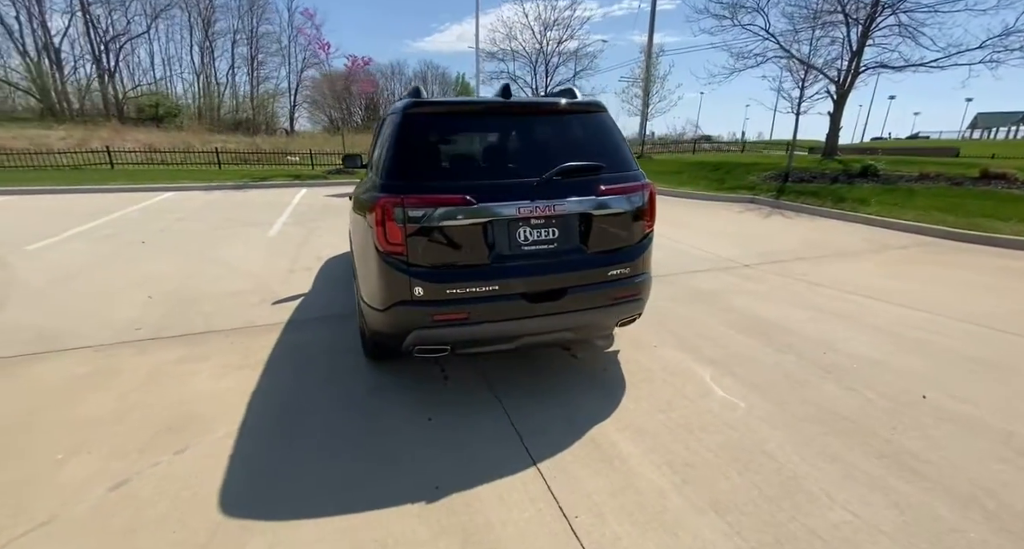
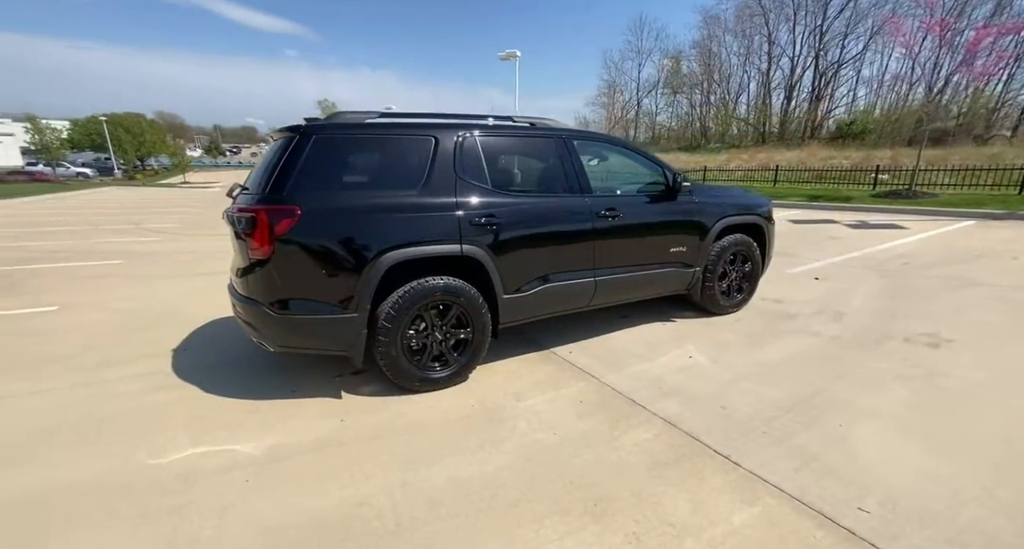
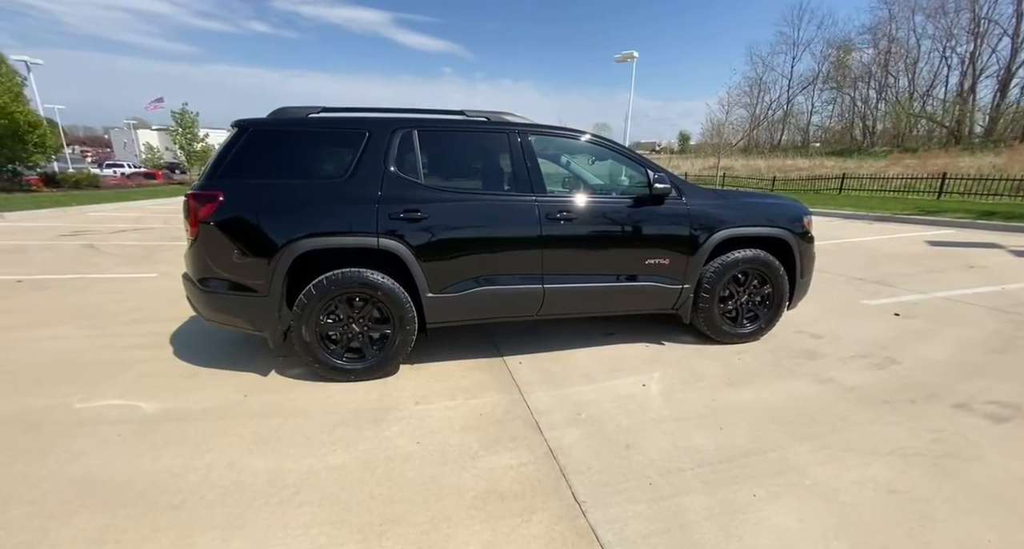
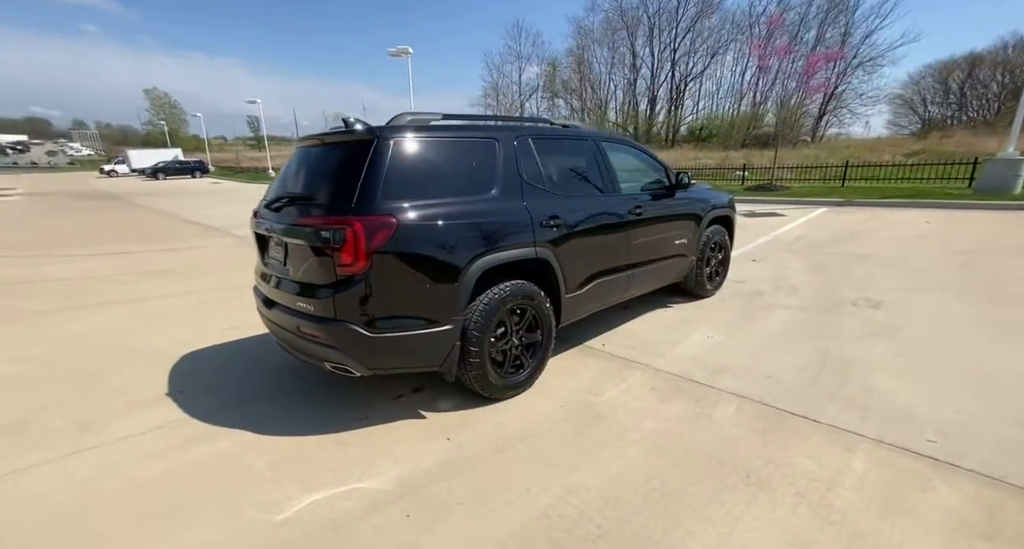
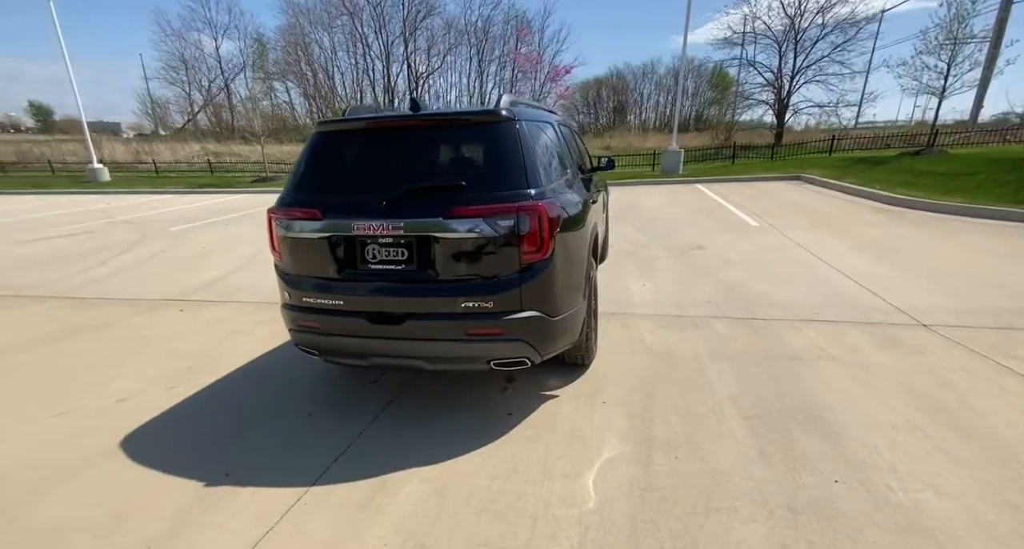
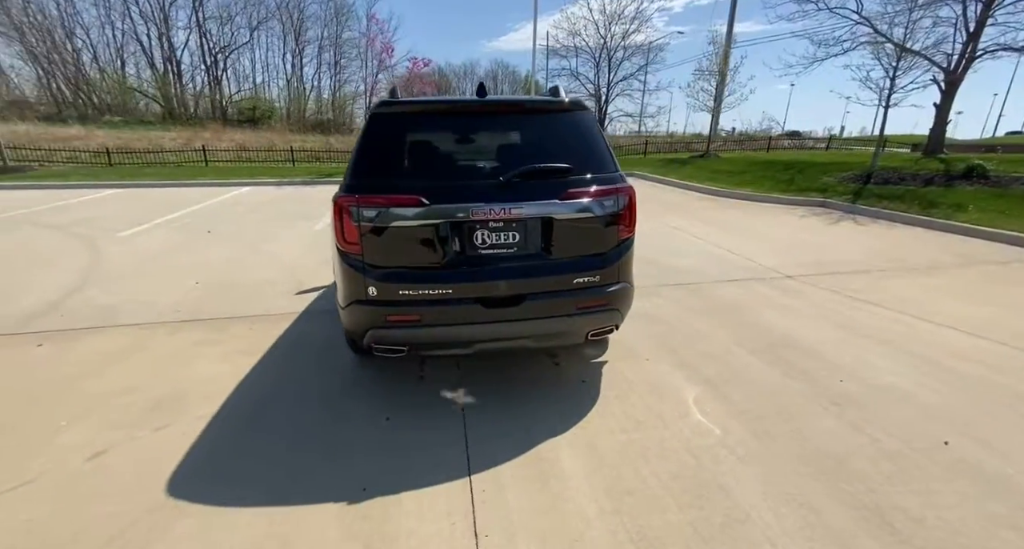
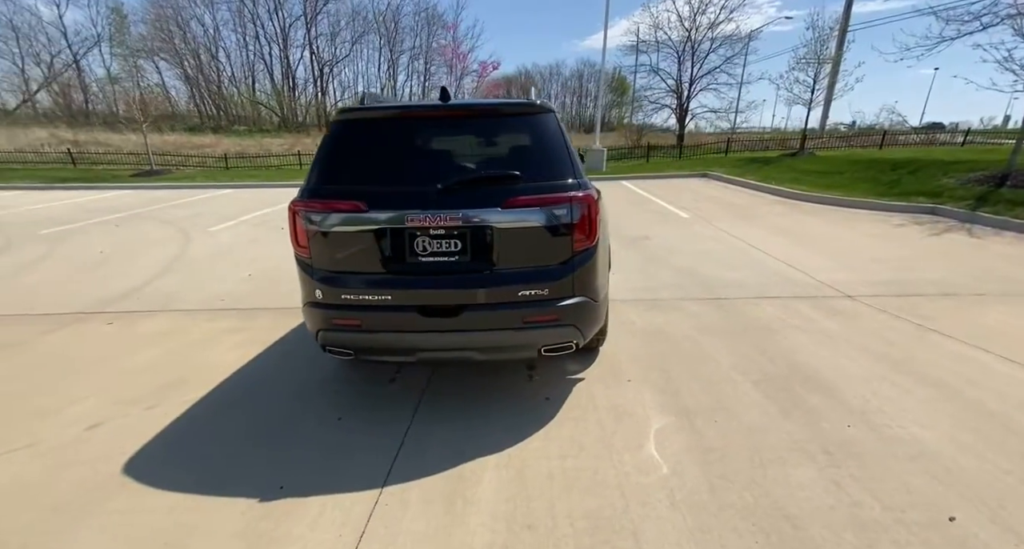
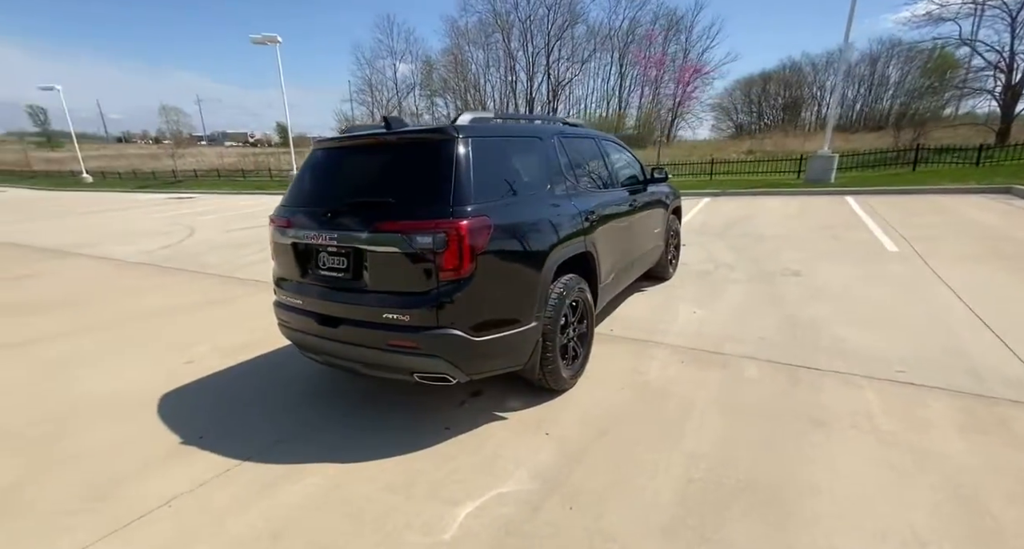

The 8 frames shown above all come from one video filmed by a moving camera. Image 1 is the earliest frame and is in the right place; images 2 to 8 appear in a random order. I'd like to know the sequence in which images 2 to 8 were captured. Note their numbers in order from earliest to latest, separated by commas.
6, 7, 5, 8, 4, 2, 3
